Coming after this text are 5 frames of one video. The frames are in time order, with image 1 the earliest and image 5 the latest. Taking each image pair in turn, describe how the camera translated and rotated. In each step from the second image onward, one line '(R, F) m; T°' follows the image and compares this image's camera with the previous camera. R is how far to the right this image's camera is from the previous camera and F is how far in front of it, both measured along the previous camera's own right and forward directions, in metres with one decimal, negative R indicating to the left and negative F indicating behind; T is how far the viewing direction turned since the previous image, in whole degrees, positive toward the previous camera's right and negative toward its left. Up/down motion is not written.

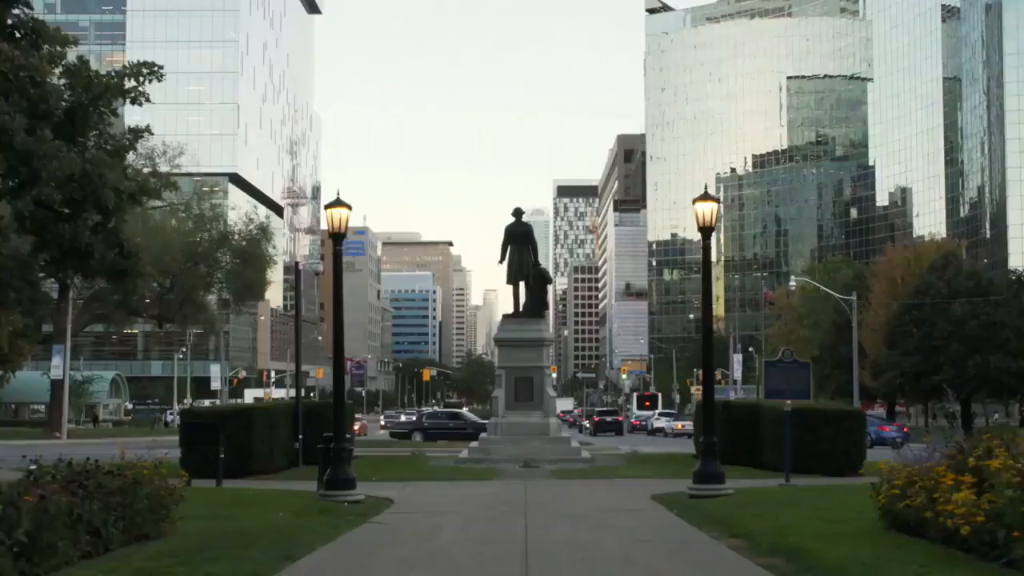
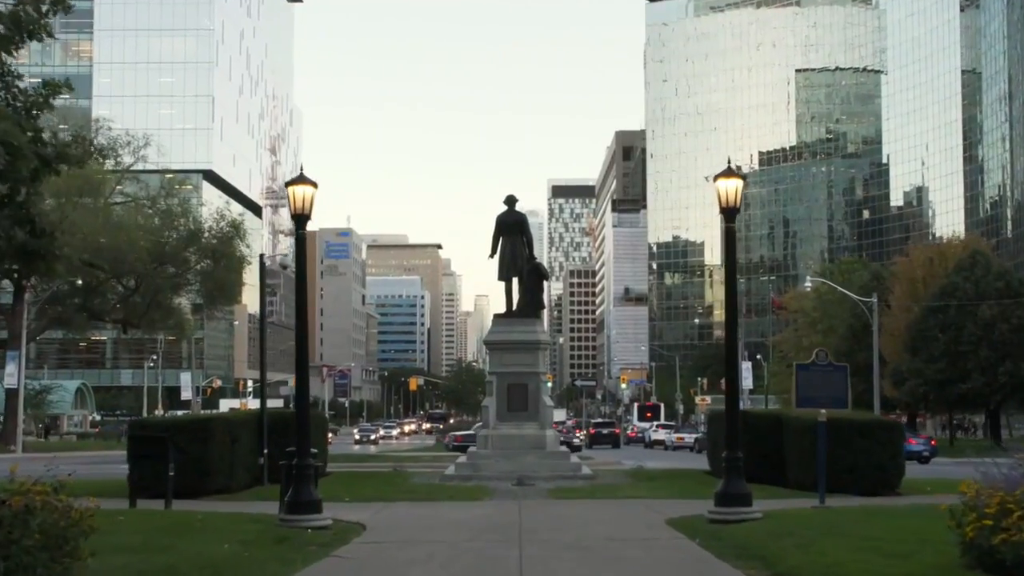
(0.0, +4.4) m; 0°
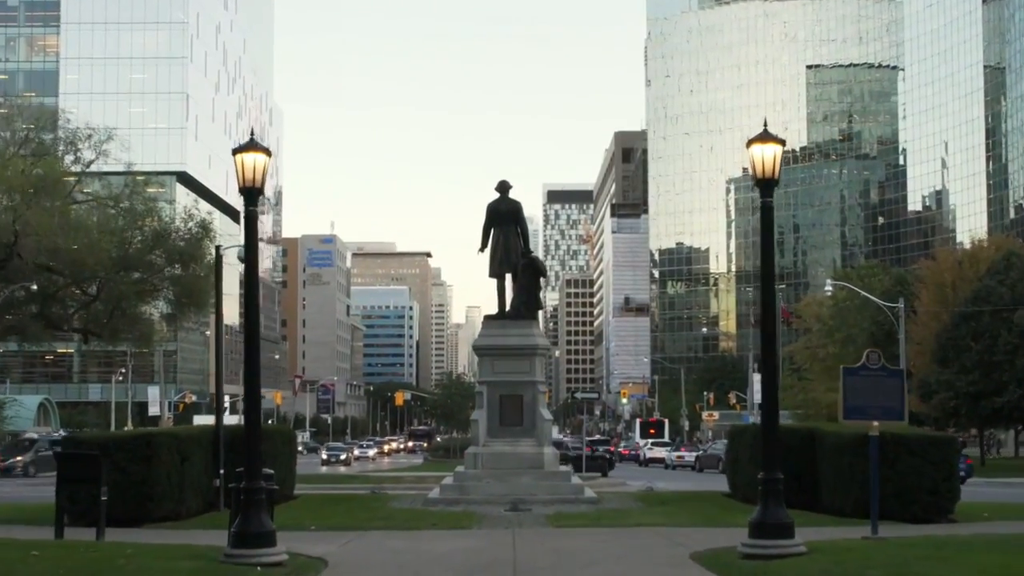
(0.0, +4.4) m; 0°
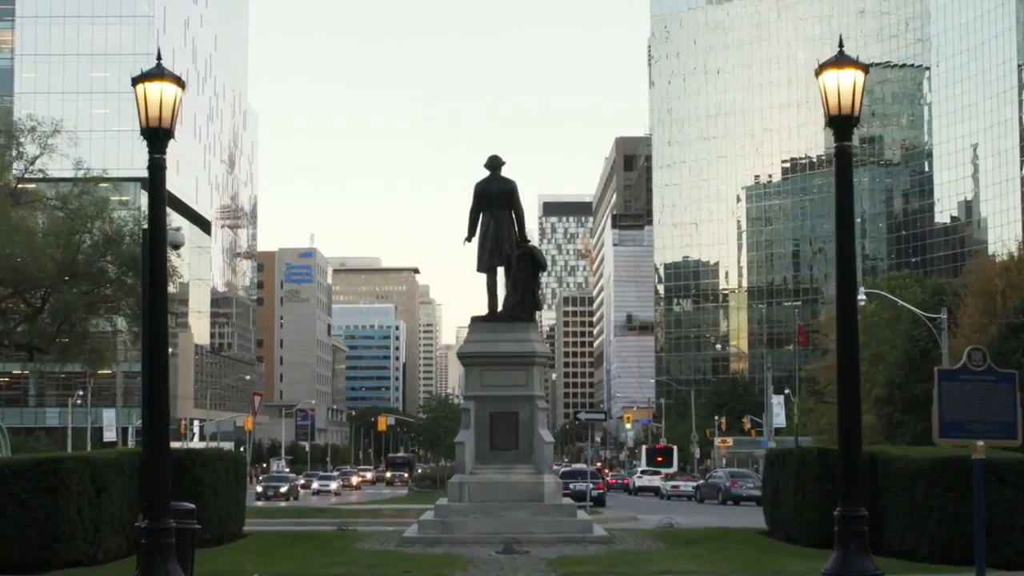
(0.0, +5.4) m; 0°
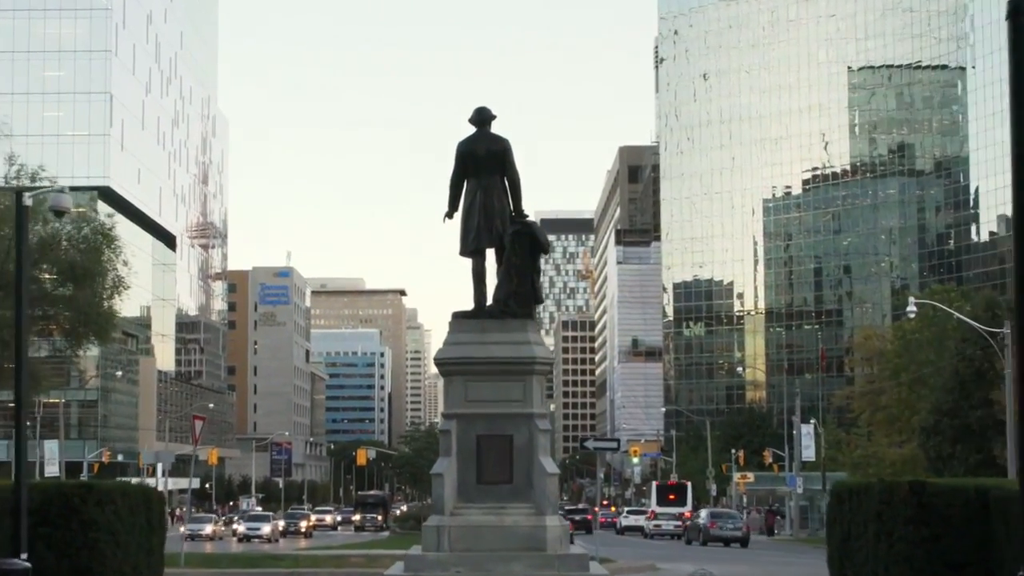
(0.0, +5.9) m; 0°
